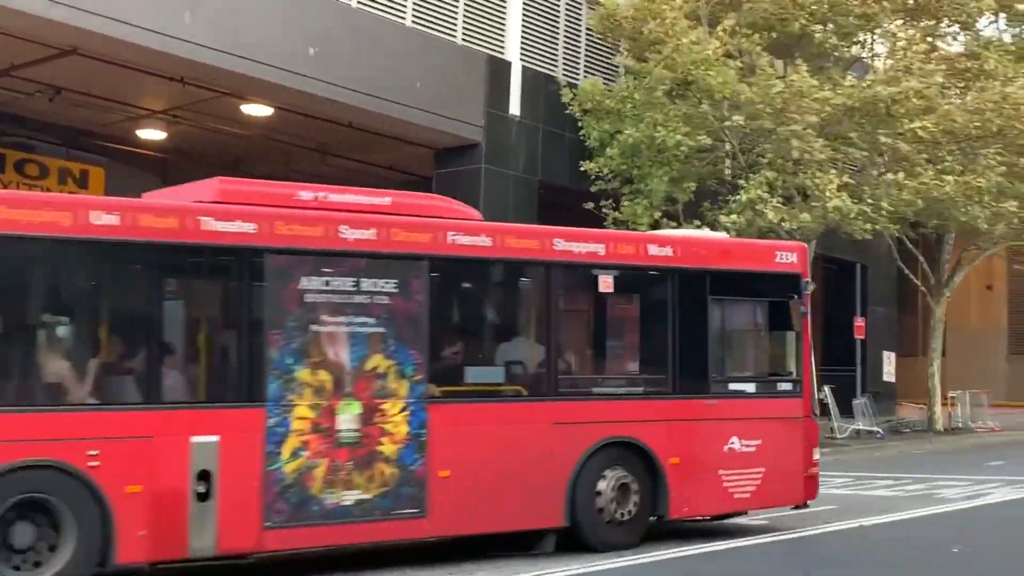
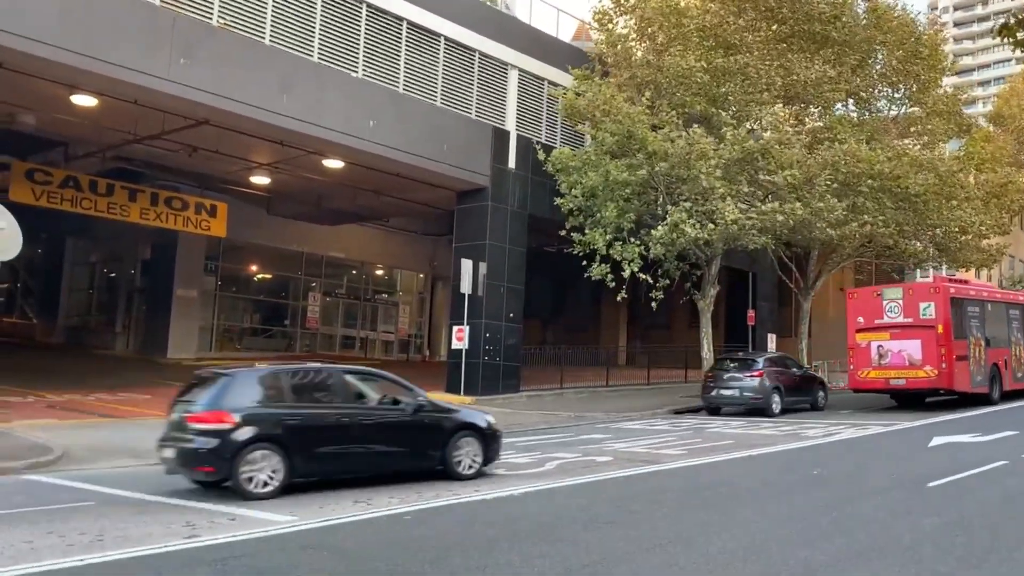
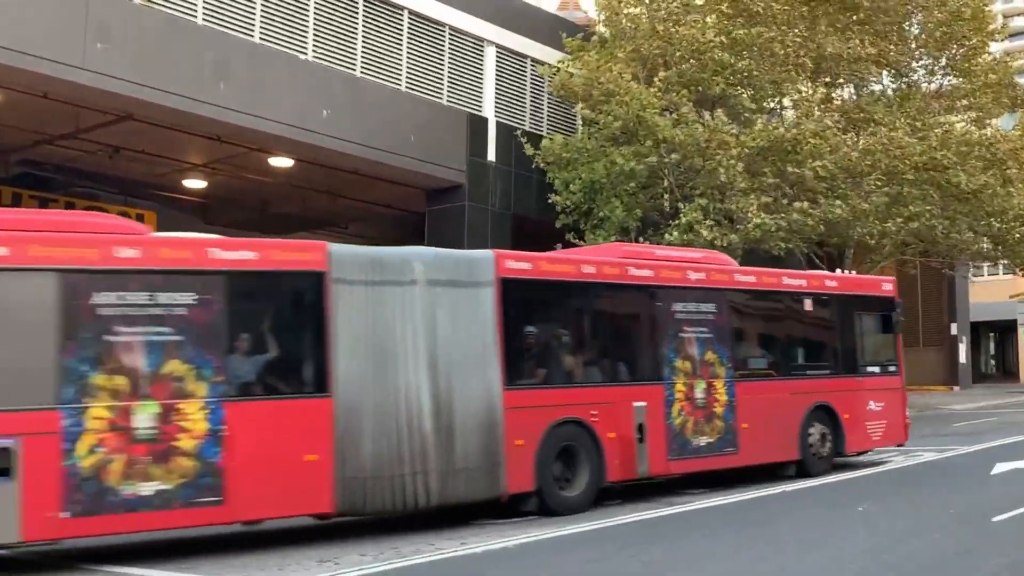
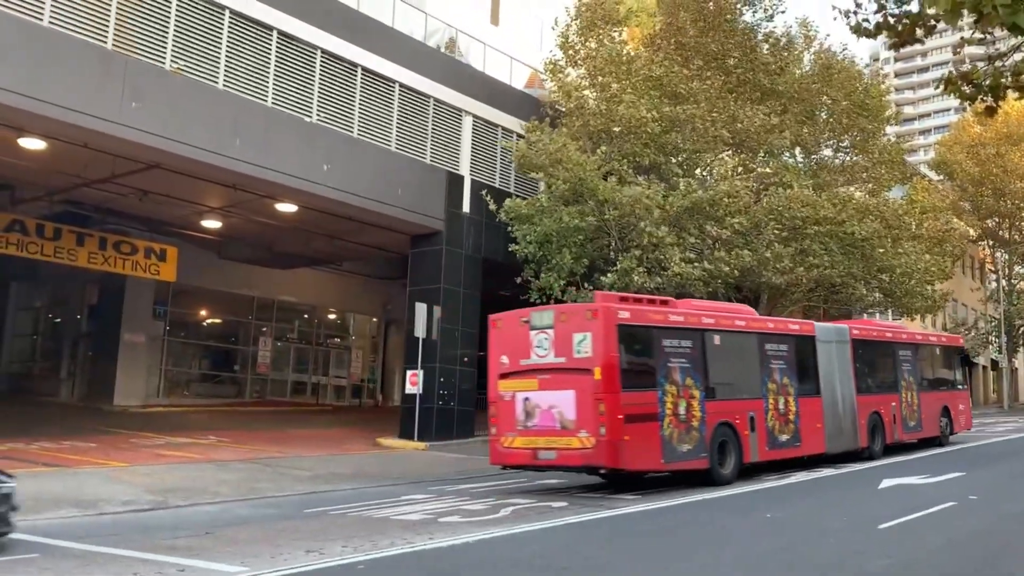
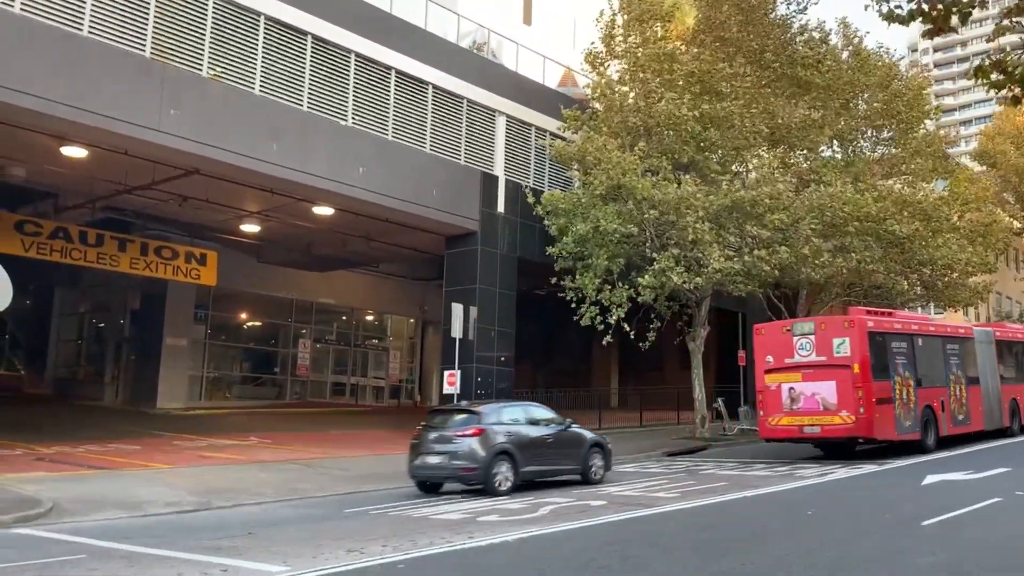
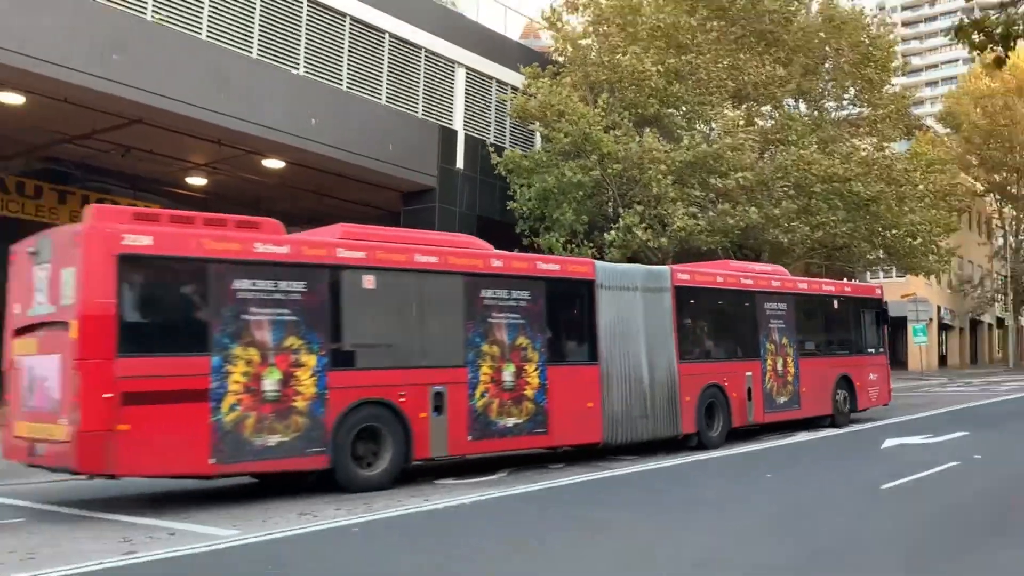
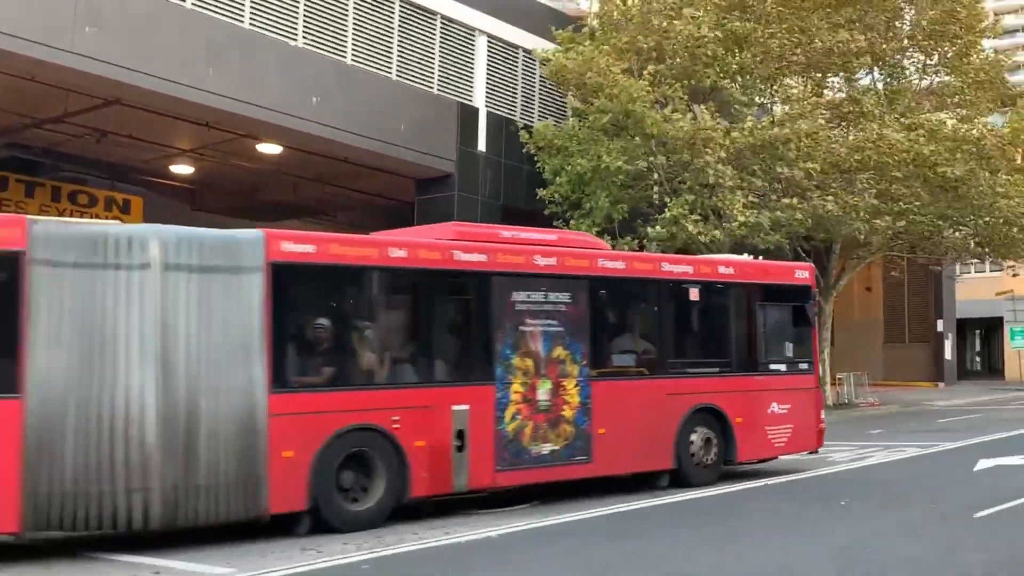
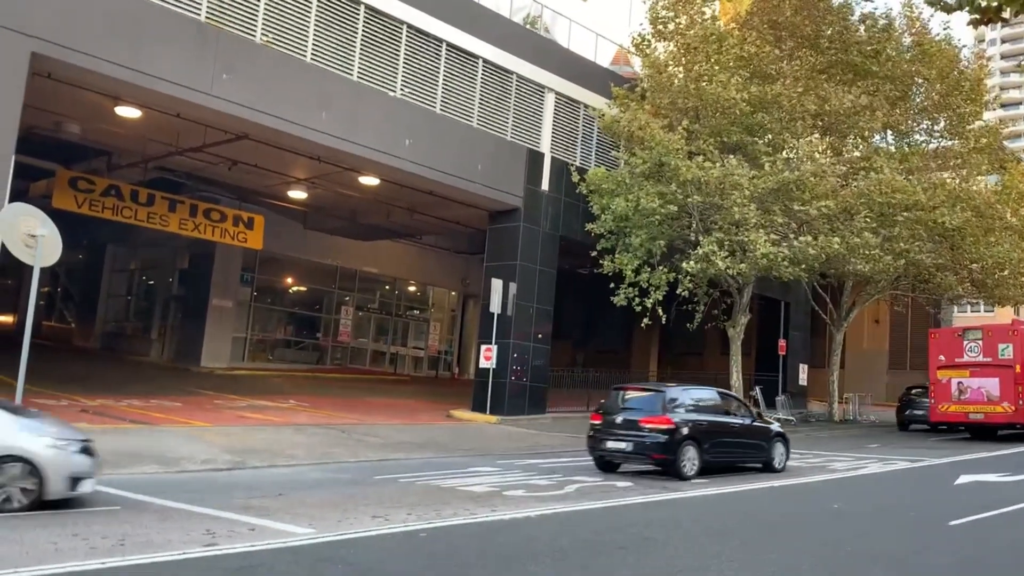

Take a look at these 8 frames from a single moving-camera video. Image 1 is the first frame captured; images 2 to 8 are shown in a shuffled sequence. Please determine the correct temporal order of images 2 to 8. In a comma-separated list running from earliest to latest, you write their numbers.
7, 3, 6, 4, 5, 2, 8
